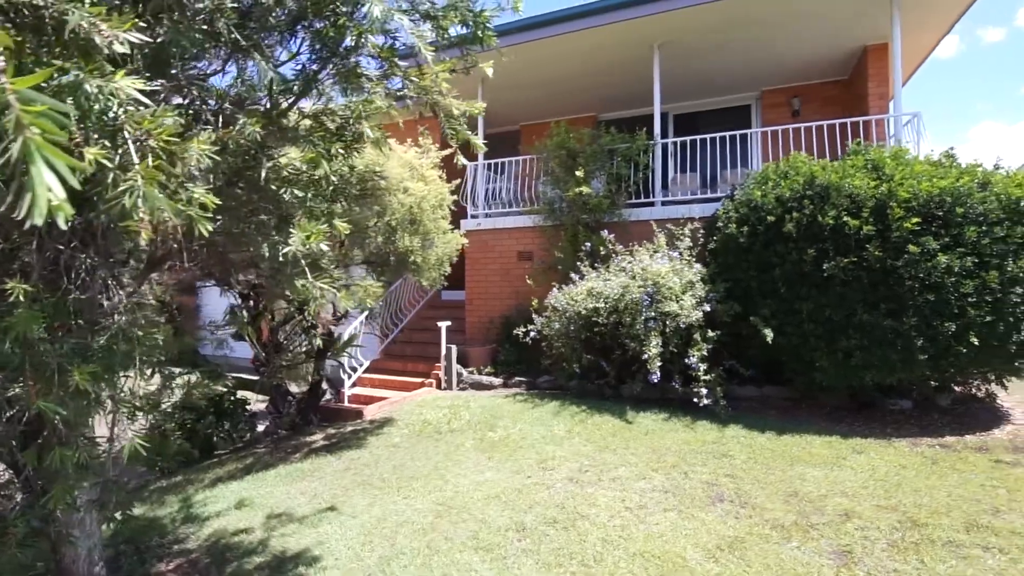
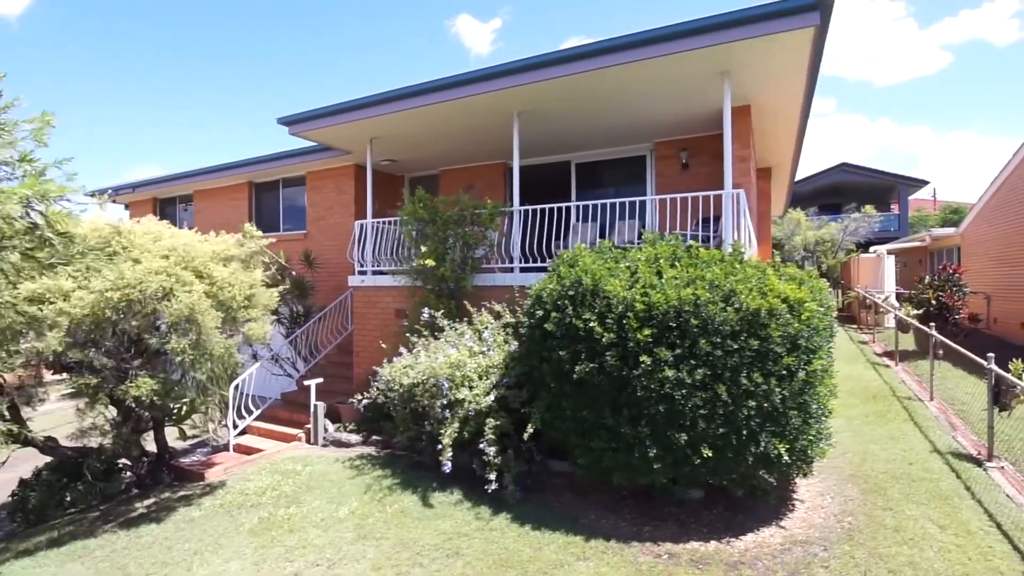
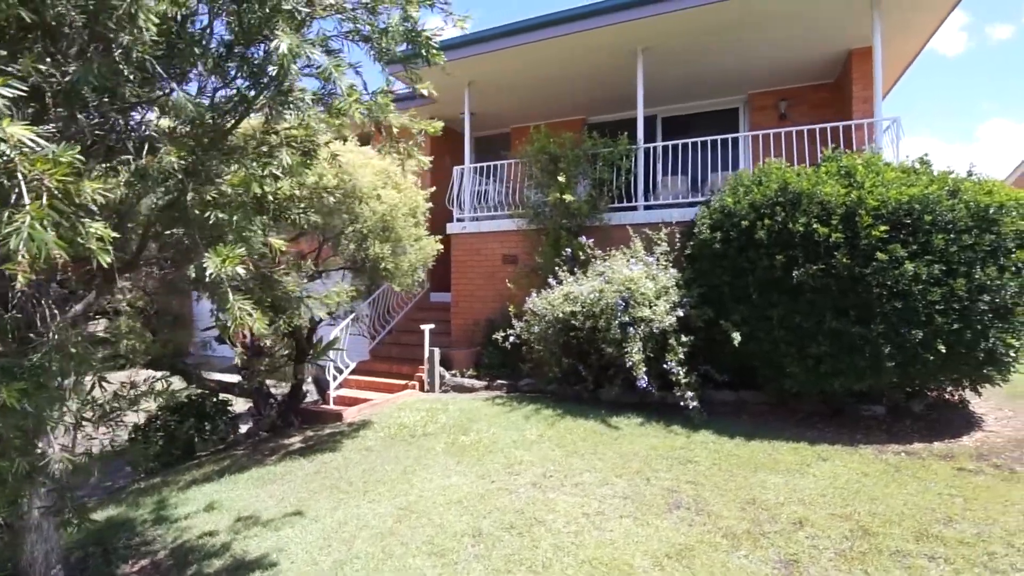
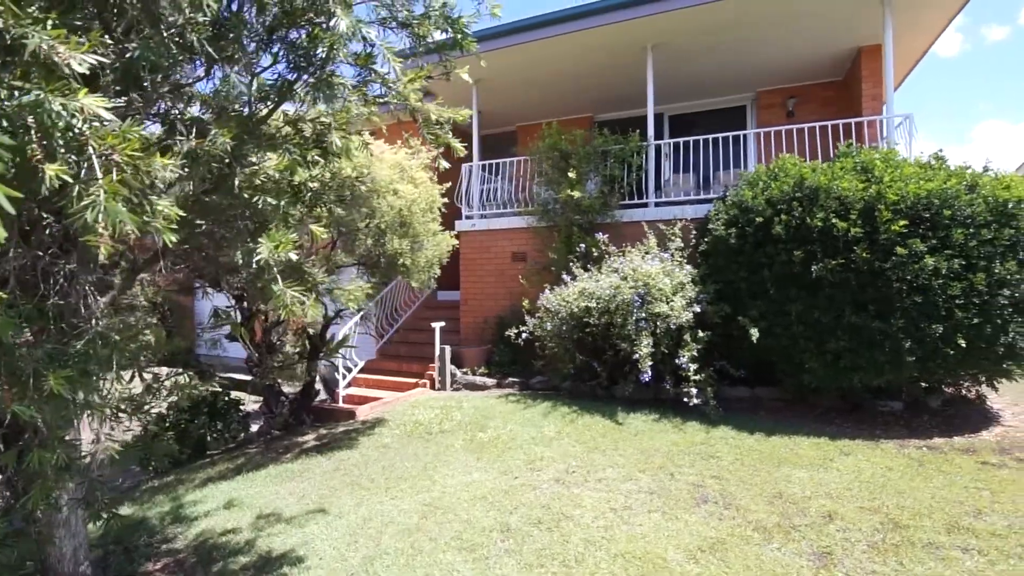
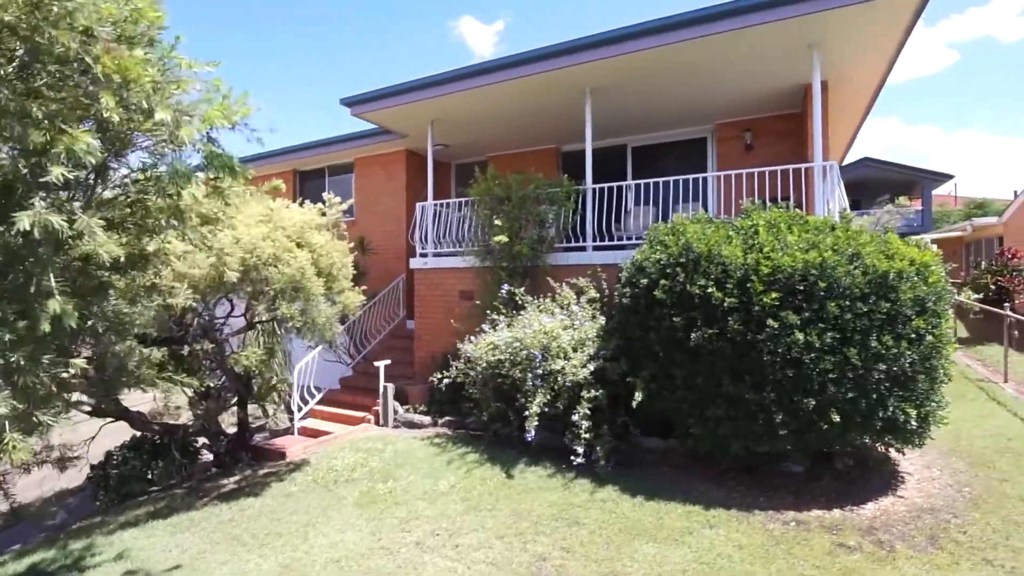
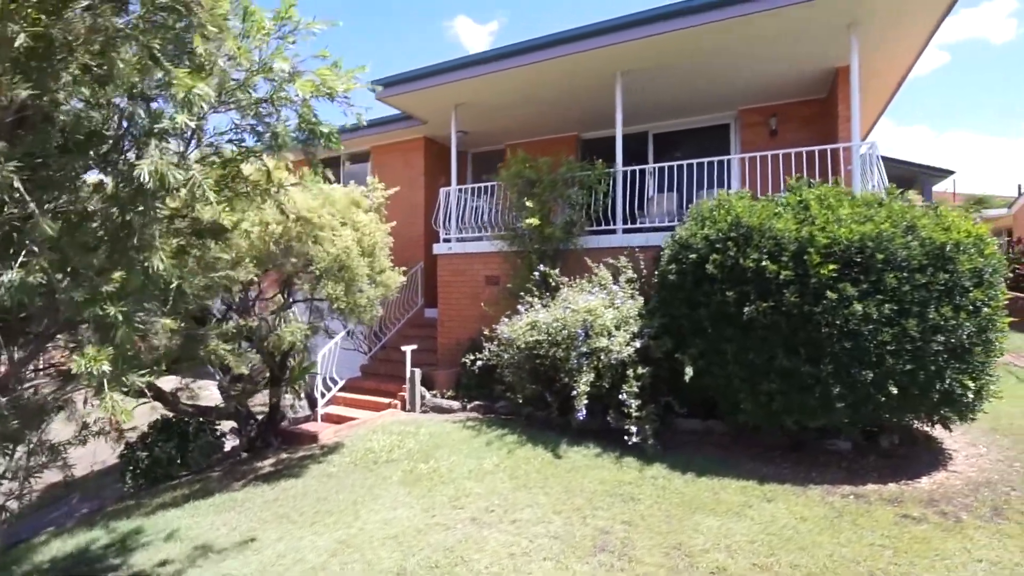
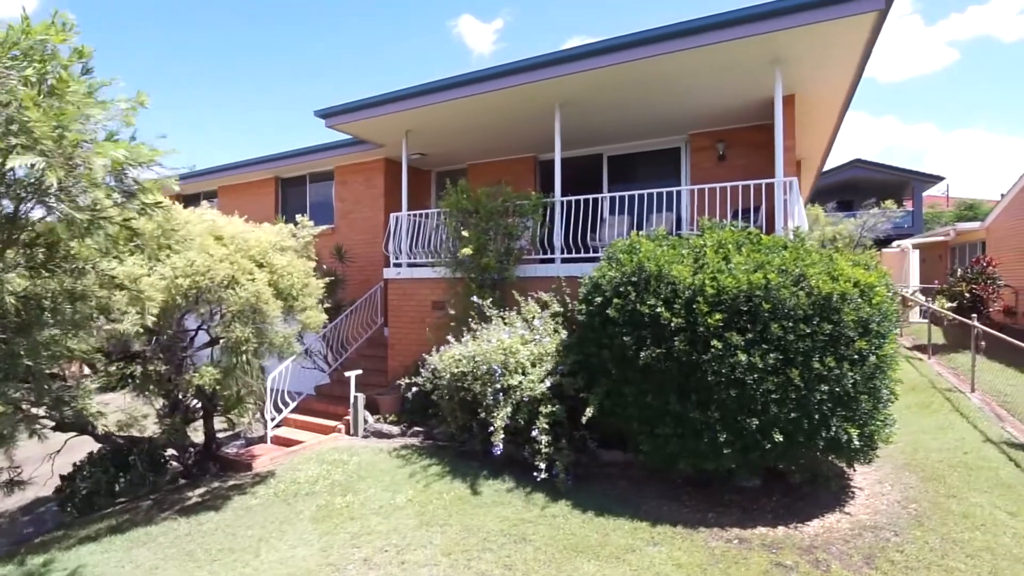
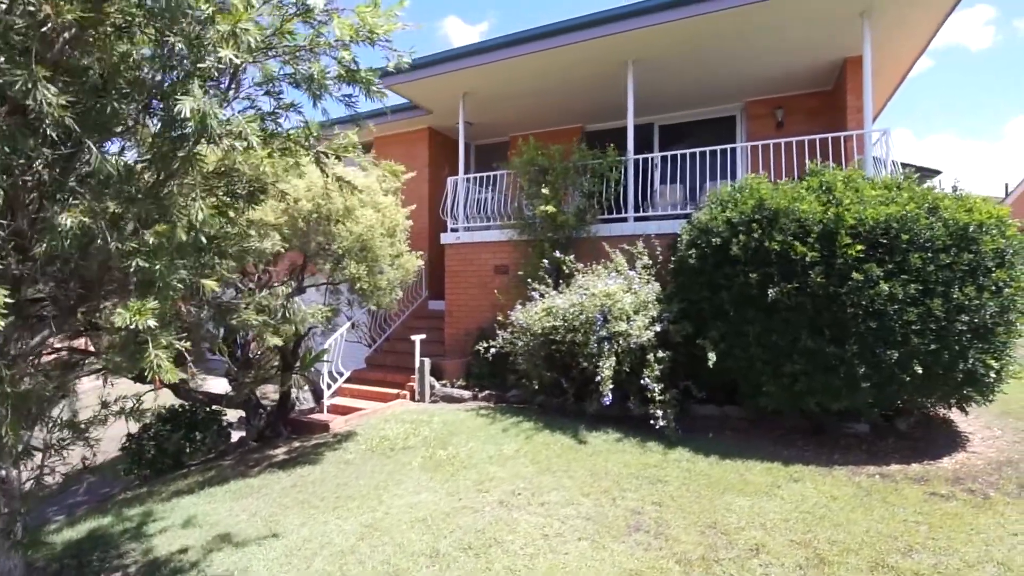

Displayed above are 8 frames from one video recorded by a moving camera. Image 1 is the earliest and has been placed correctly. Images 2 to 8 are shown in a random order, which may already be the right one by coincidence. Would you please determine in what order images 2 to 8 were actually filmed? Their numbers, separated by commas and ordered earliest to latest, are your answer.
4, 3, 8, 6, 5, 7, 2
